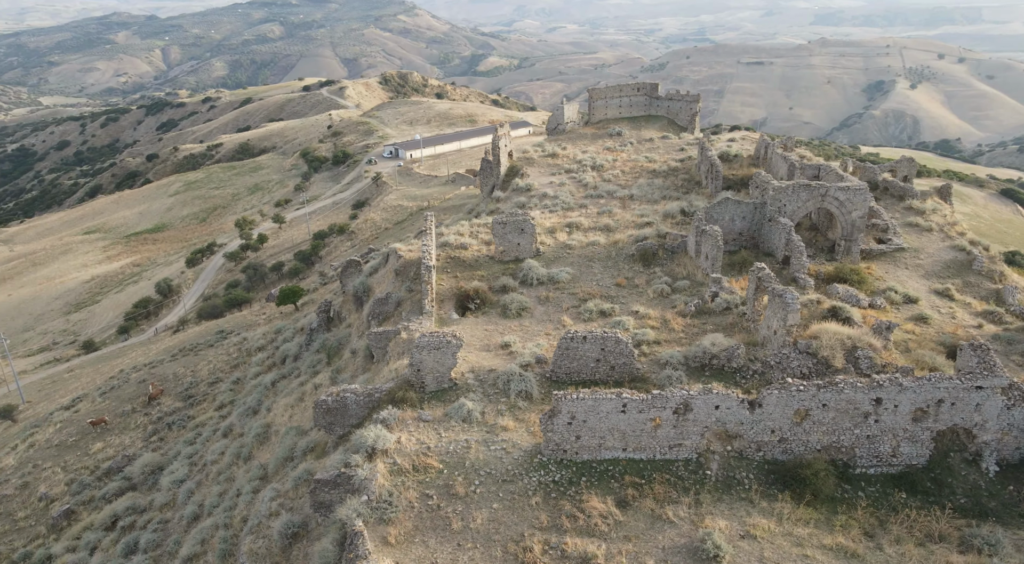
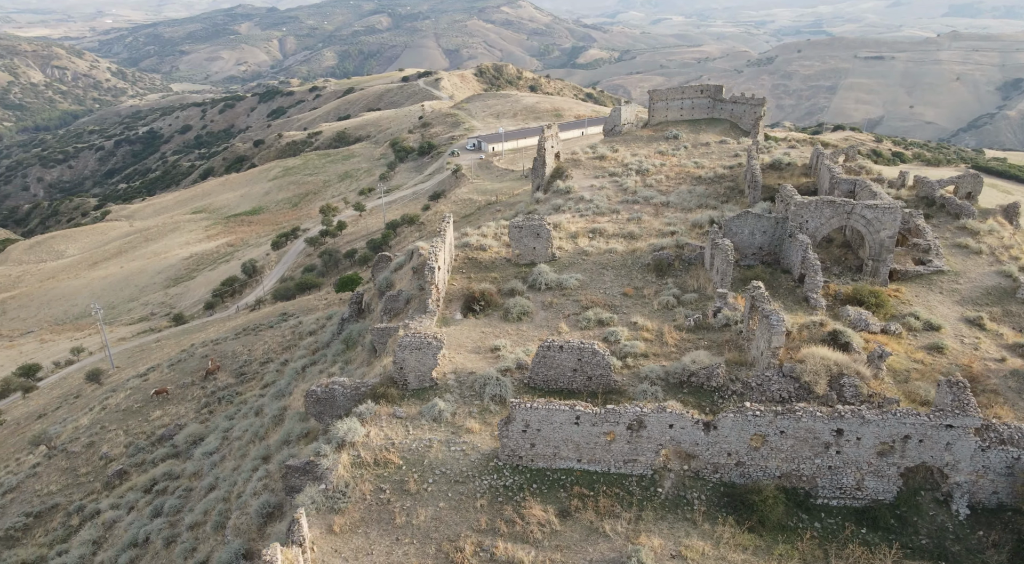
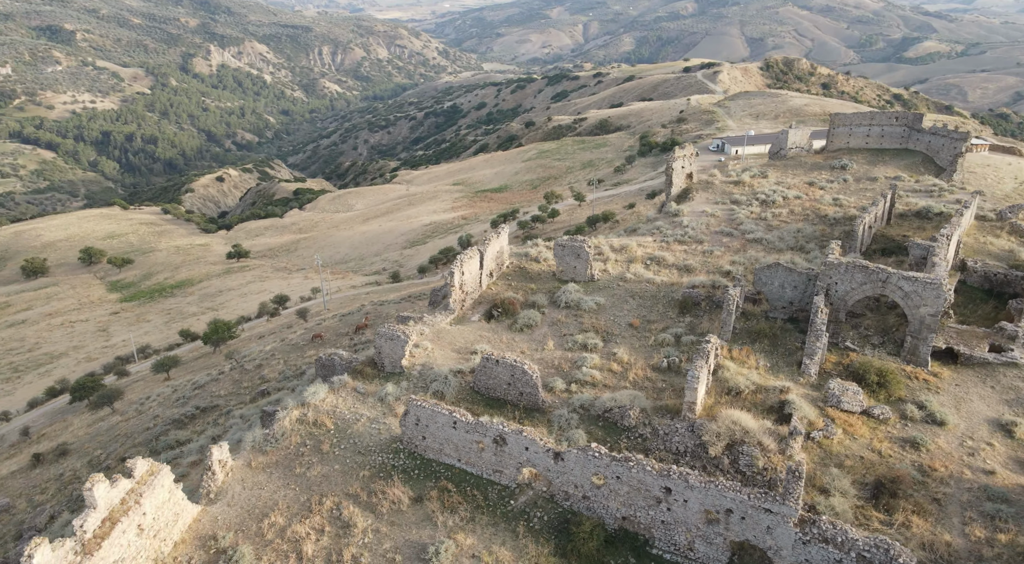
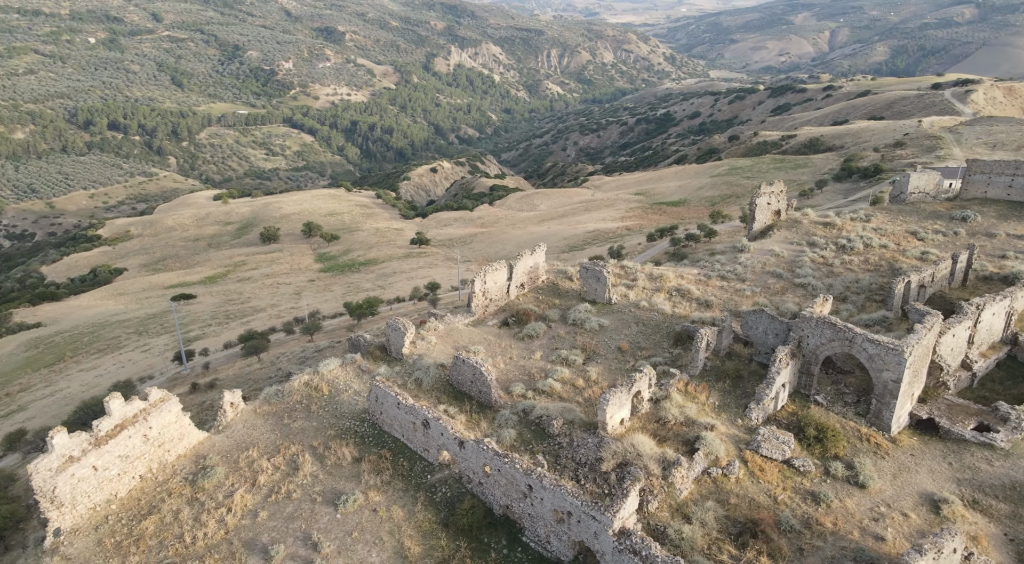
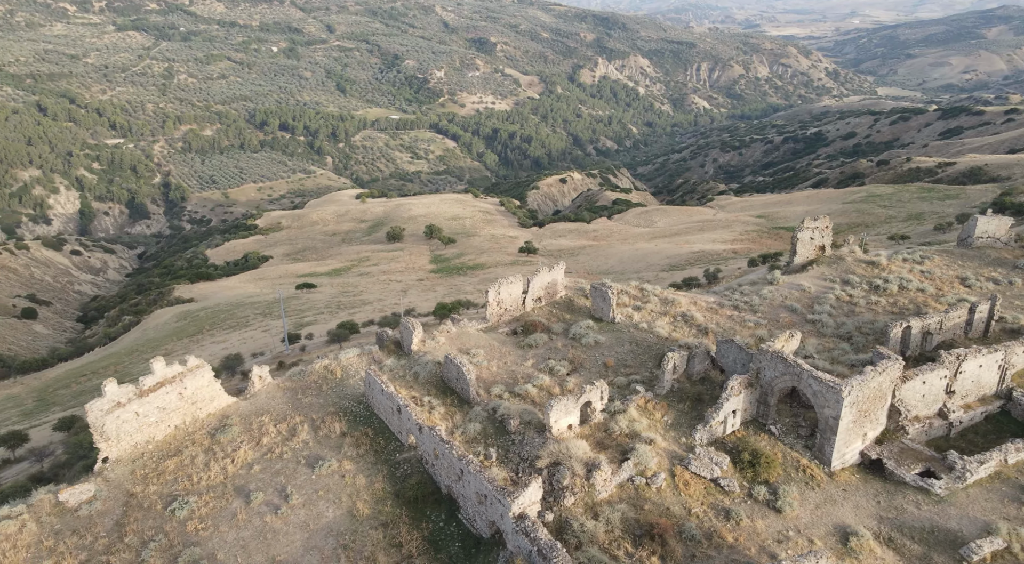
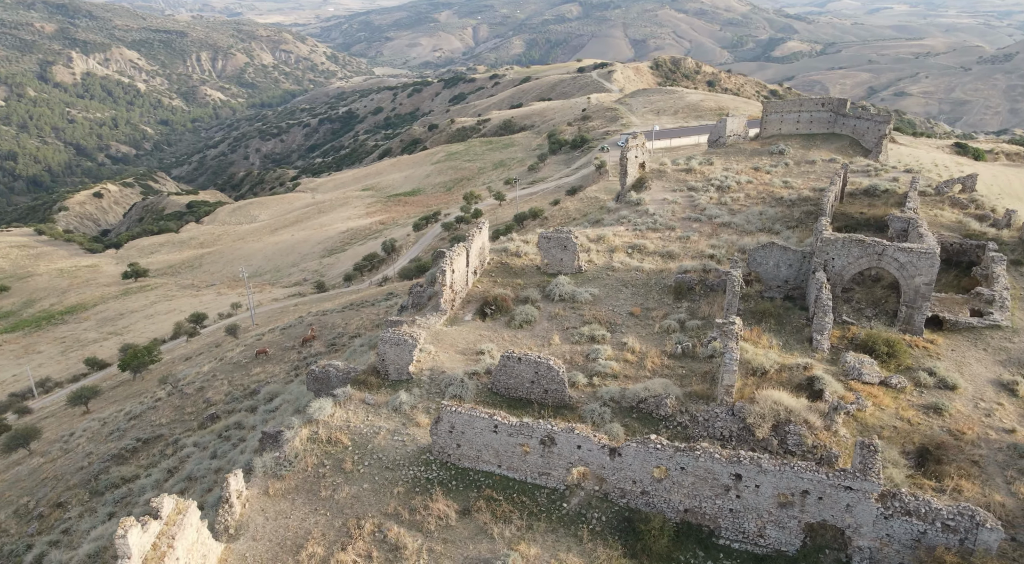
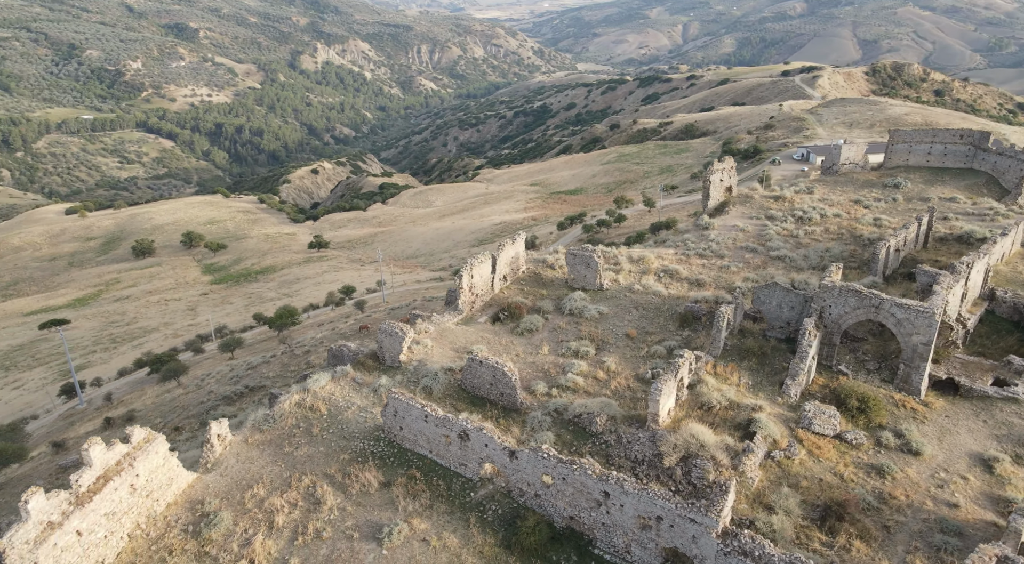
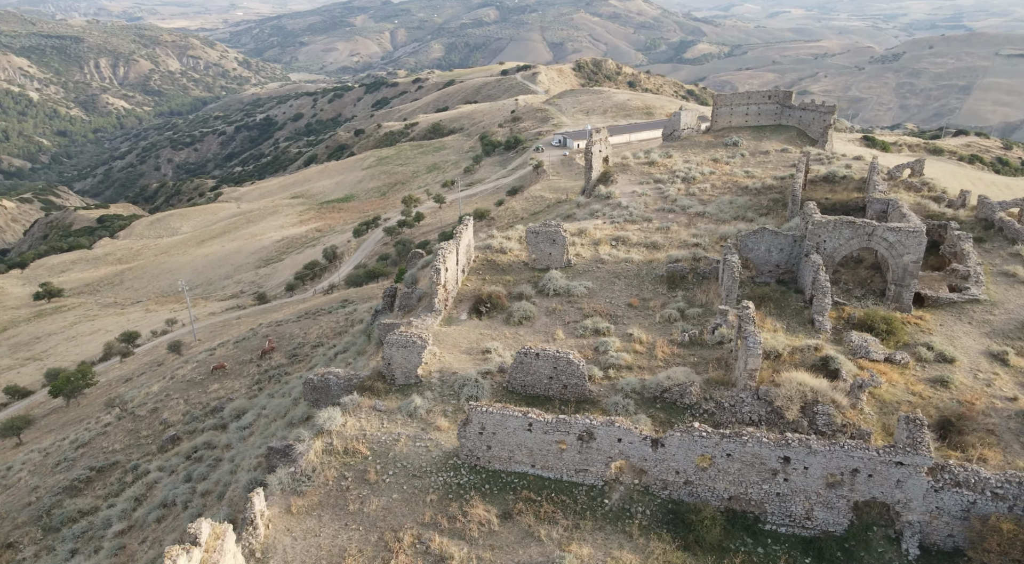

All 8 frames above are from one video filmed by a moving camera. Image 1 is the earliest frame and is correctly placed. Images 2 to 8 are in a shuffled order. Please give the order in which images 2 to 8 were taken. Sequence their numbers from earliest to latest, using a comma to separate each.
2, 8, 6, 3, 7, 4, 5
